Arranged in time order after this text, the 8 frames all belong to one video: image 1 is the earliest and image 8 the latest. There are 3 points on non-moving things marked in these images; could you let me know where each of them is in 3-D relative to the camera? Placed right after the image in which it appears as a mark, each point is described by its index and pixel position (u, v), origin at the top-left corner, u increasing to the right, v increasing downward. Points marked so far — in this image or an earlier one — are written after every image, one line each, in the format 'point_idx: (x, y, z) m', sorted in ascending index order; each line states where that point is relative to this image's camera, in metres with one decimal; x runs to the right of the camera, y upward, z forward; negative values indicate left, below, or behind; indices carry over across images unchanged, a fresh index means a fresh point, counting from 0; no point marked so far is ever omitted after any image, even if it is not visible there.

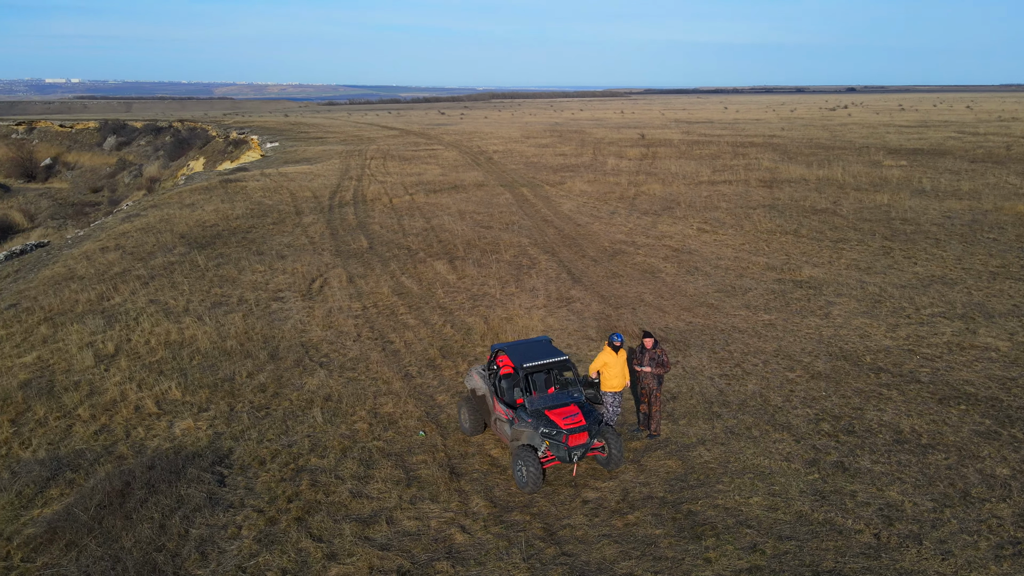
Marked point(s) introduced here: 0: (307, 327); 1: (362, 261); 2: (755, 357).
0: (-3.7, -0.7, +13.1) m
1: (-4.0, +0.7, +19.5) m
2: (+3.6, -1.0, +10.9) m
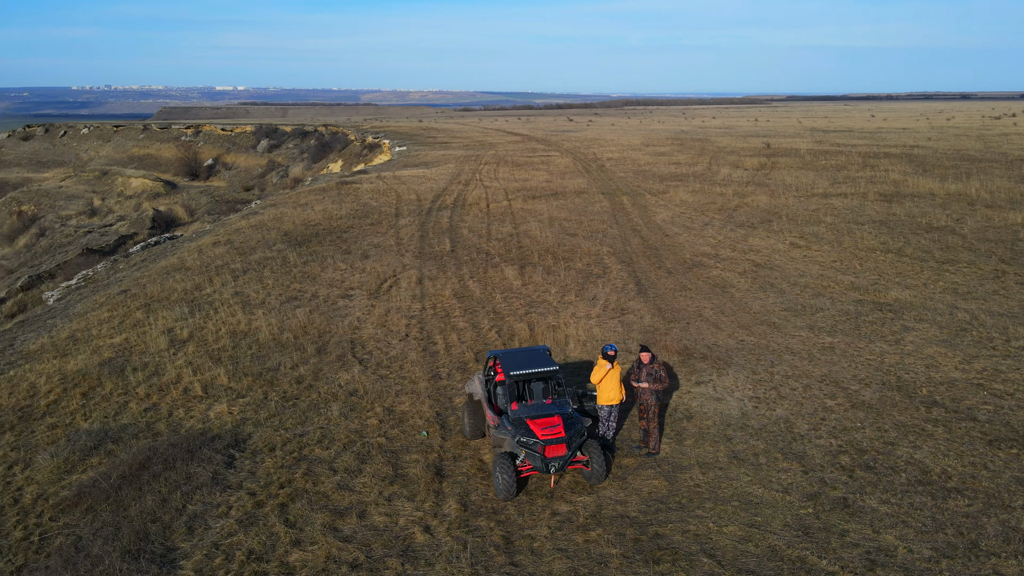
0: (-2.8, -0.7, +13.7) m
1: (-2.0, +0.7, +20.1) m
2: (+4.0, -1.3, +10.3) m
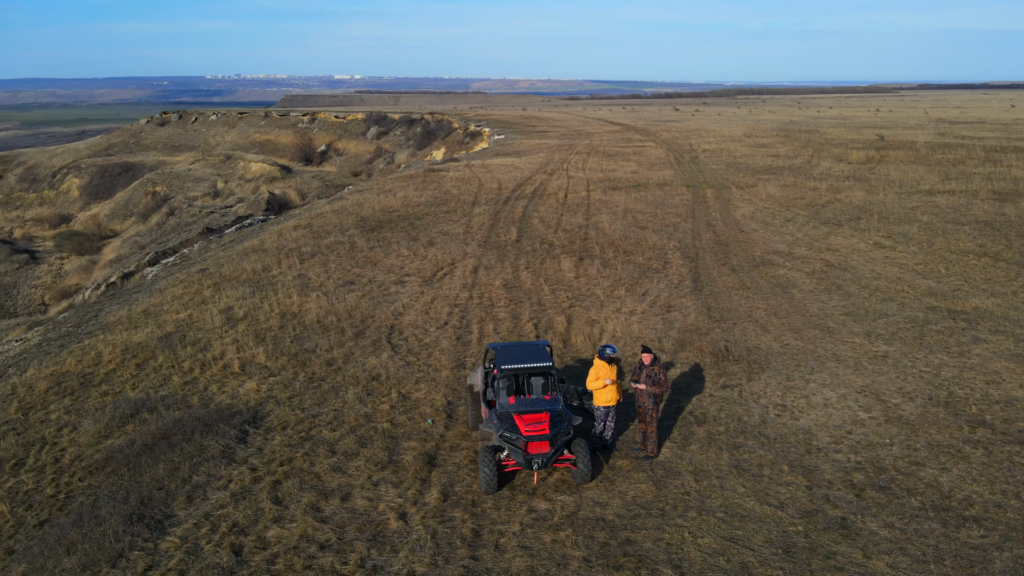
0: (-2.0, -0.4, +13.9) m
1: (-0.3, +1.0, +20.2) m
2: (+4.3, -1.4, +9.7) m
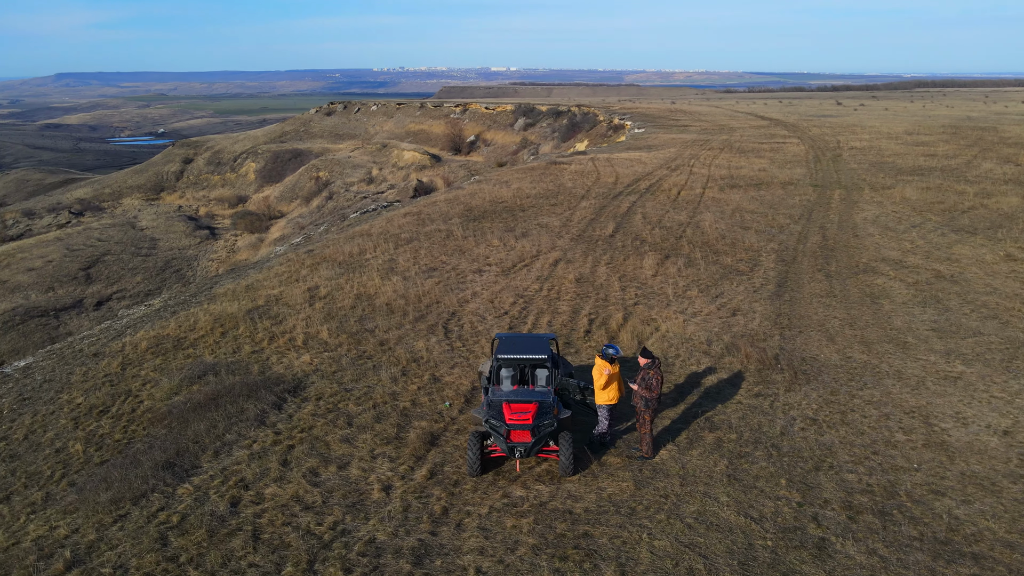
0: (-0.8, -0.2, +14.4) m
1: (+2.2, +1.1, +20.2) m
2: (+4.6, -1.5, +9.1) m
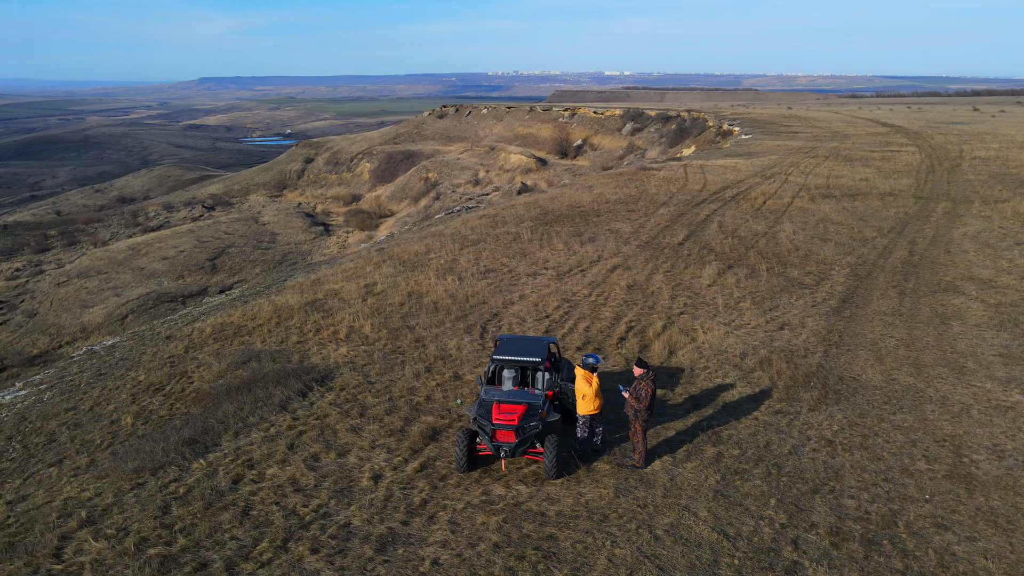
0: (+0.1, -0.3, +14.6) m
1: (+3.9, +0.9, +19.9) m
2: (+4.7, -1.7, +8.6) m
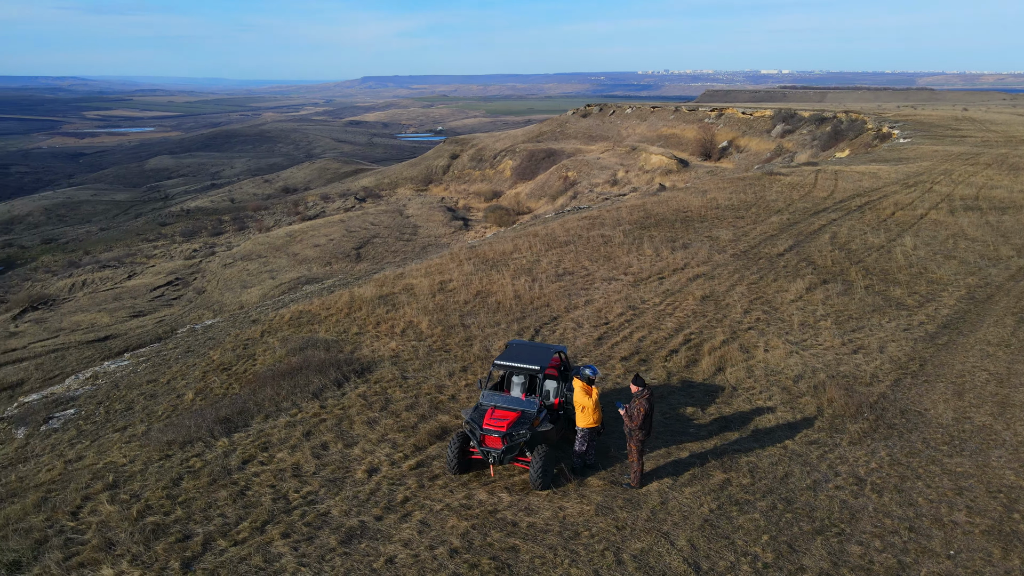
0: (+1.4, -0.4, +14.4) m
1: (+6.1, +0.6, +19.0) m
2: (+4.7, -2.0, +7.7) m
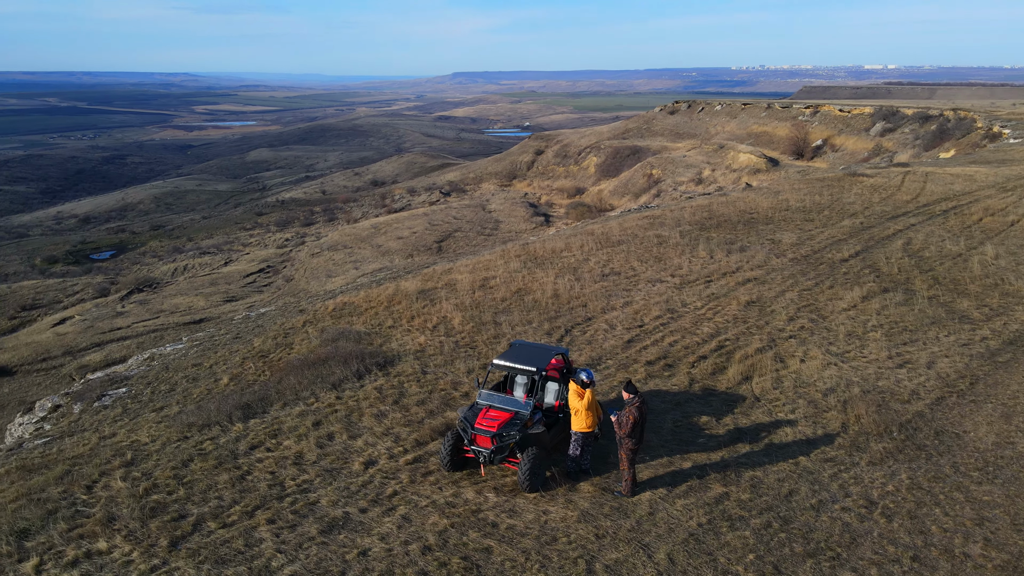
0: (+2.1, -0.4, +14.2) m
1: (+7.3, +0.4, +18.2) m
2: (+4.6, -2.2, +7.2) m
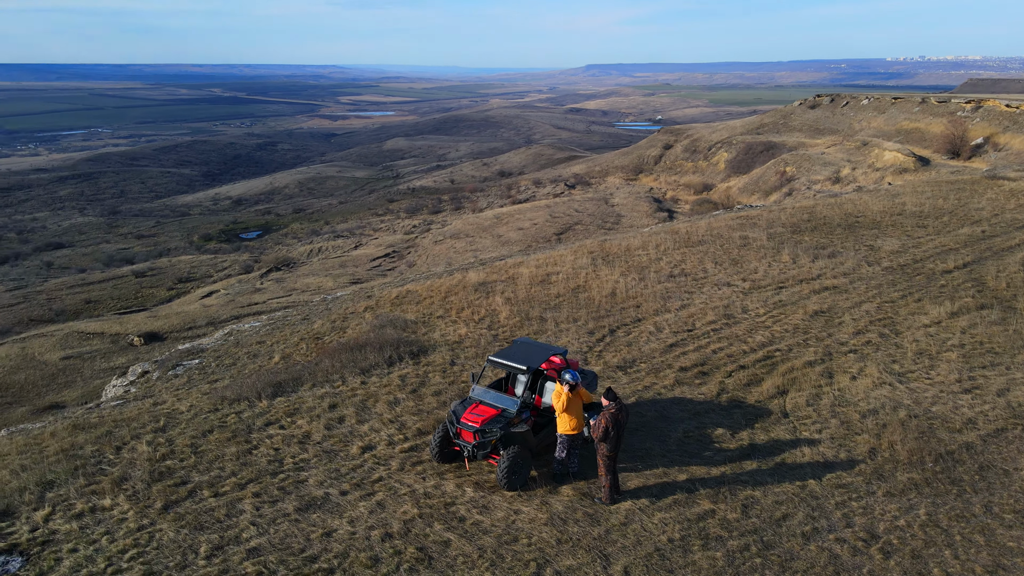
0: (+3.1, -0.4, +13.8) m
1: (+8.9, +0.2, +16.9) m
2: (+4.3, -2.4, +6.5) m
